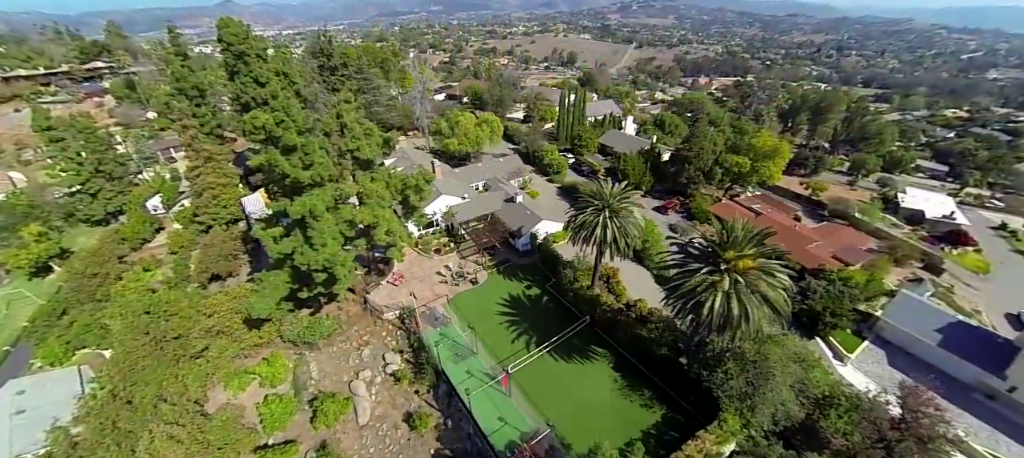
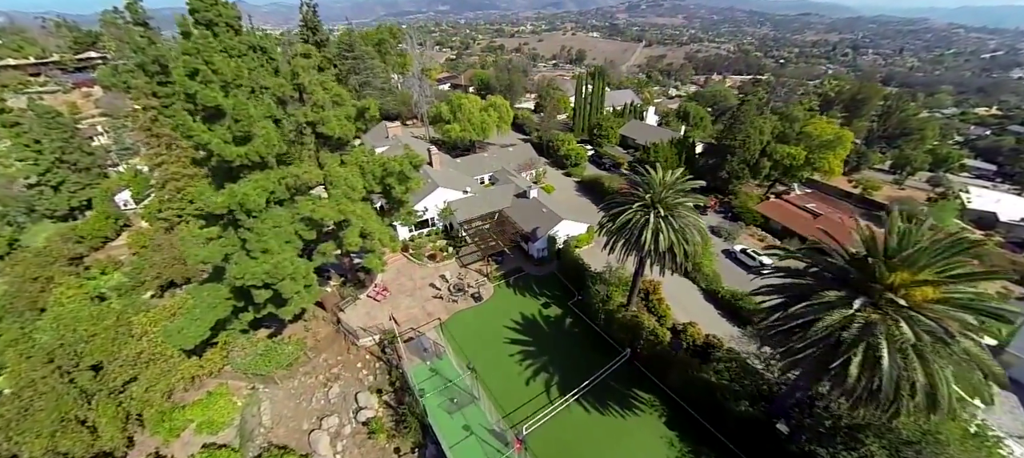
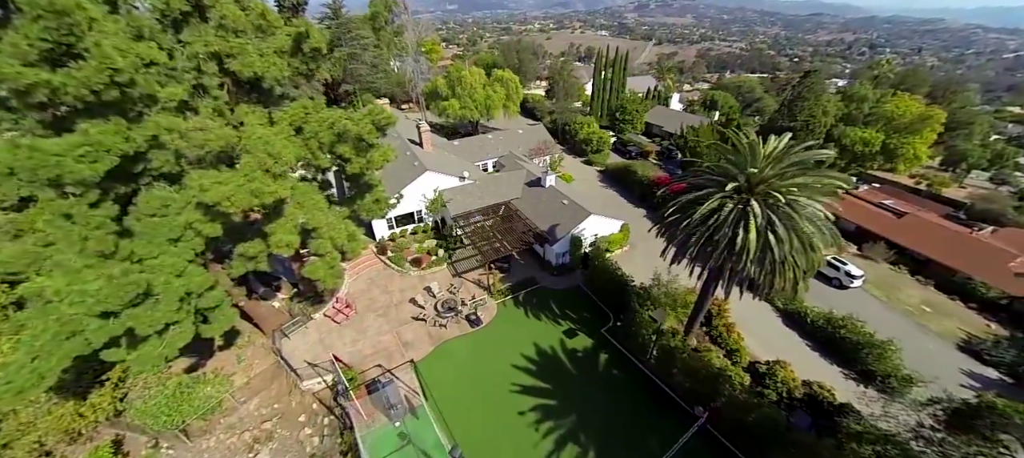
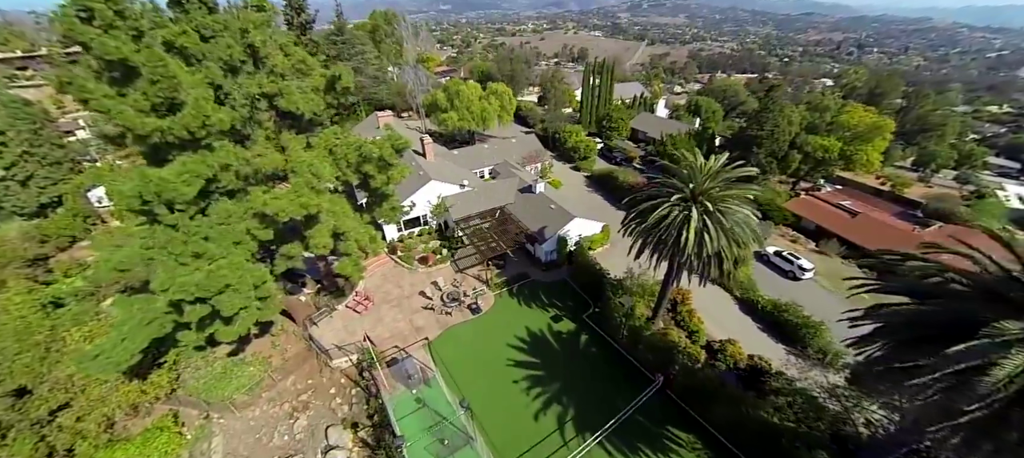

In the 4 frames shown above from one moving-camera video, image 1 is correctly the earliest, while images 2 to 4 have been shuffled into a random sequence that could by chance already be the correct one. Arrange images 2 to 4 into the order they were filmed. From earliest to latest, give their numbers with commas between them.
2, 4, 3
